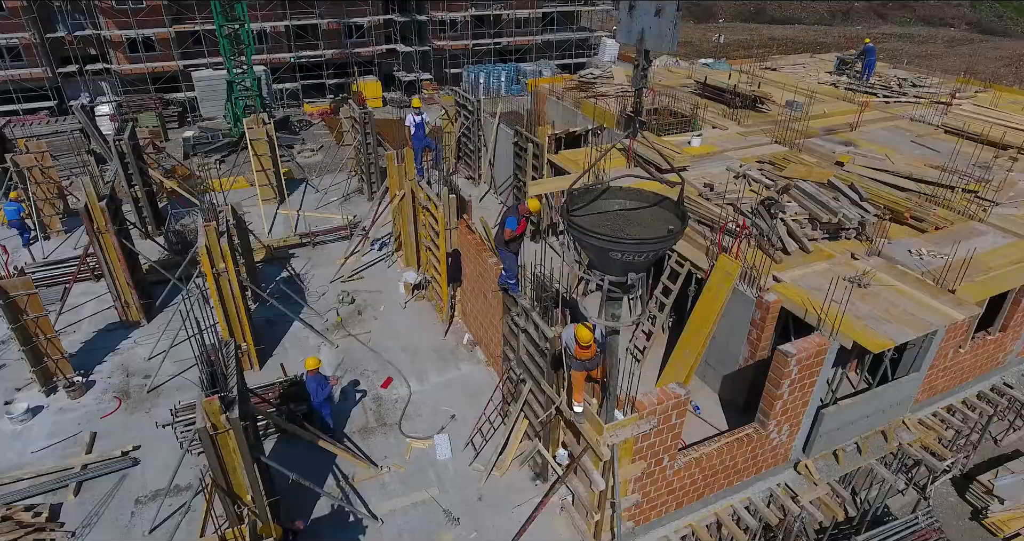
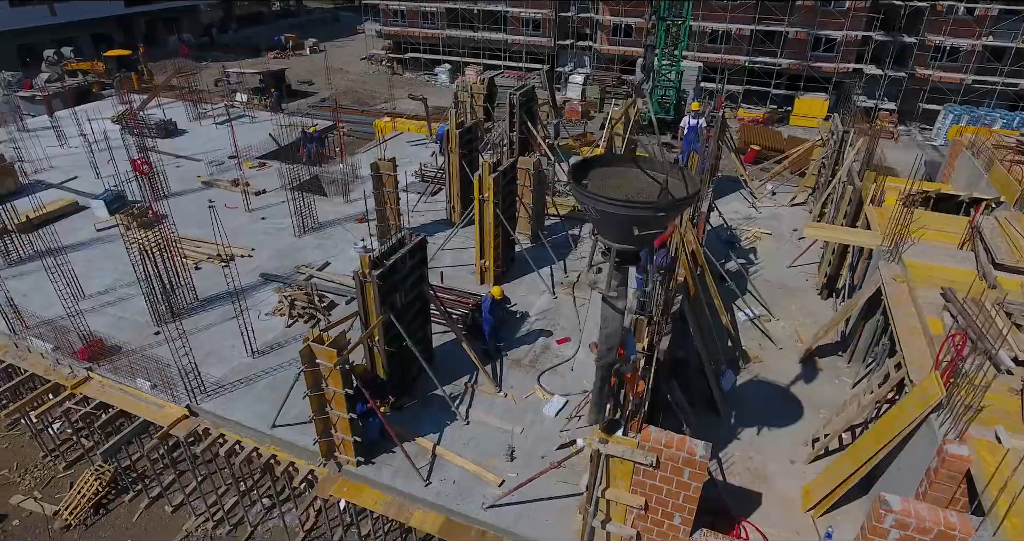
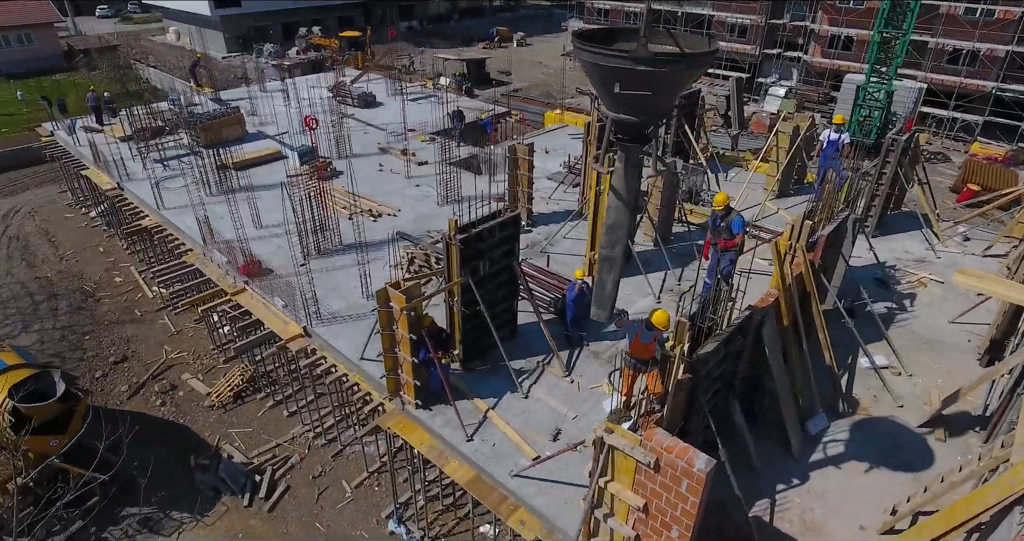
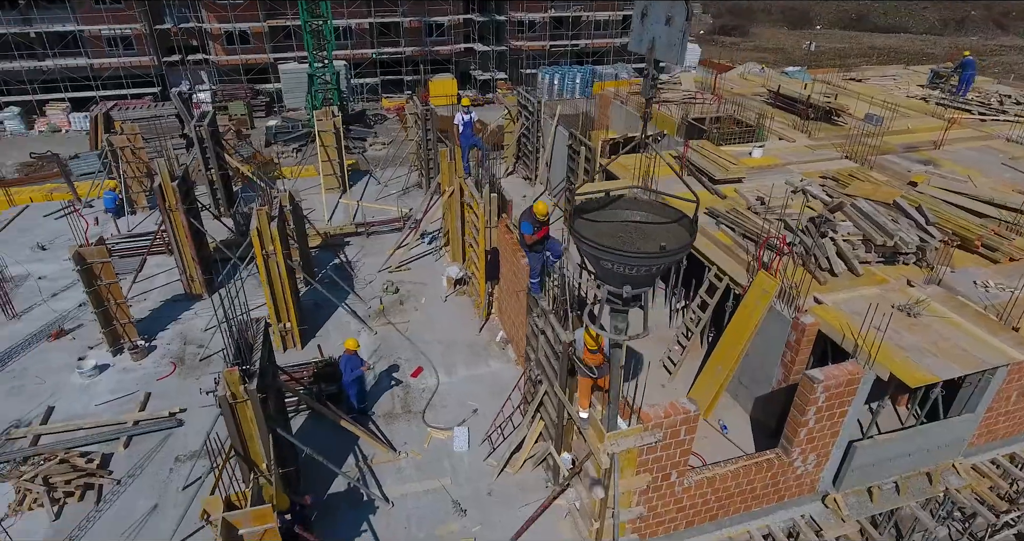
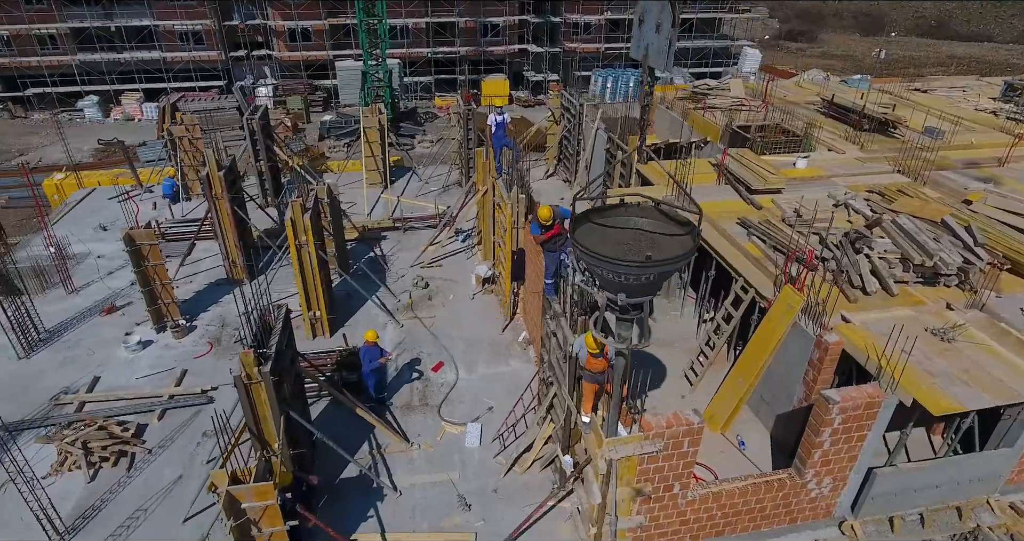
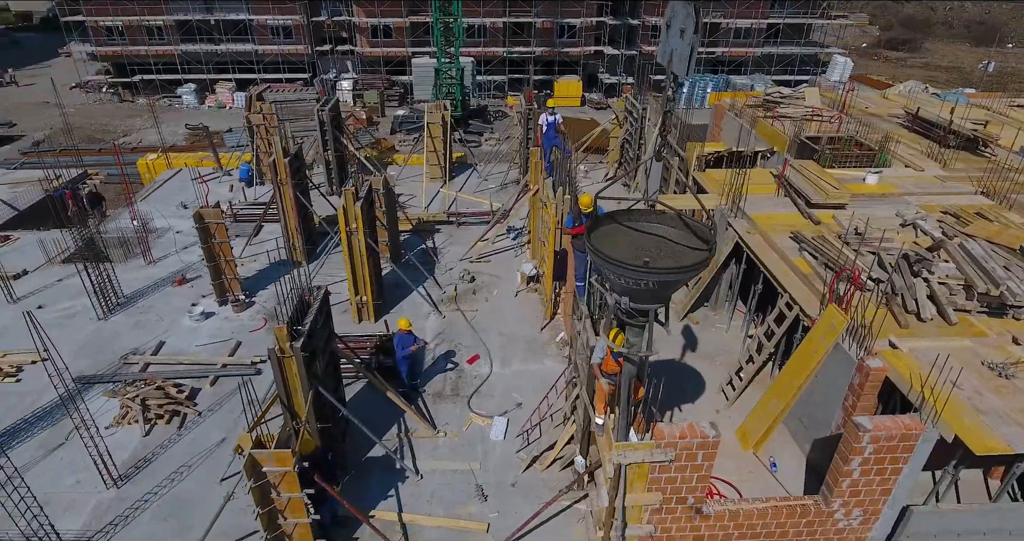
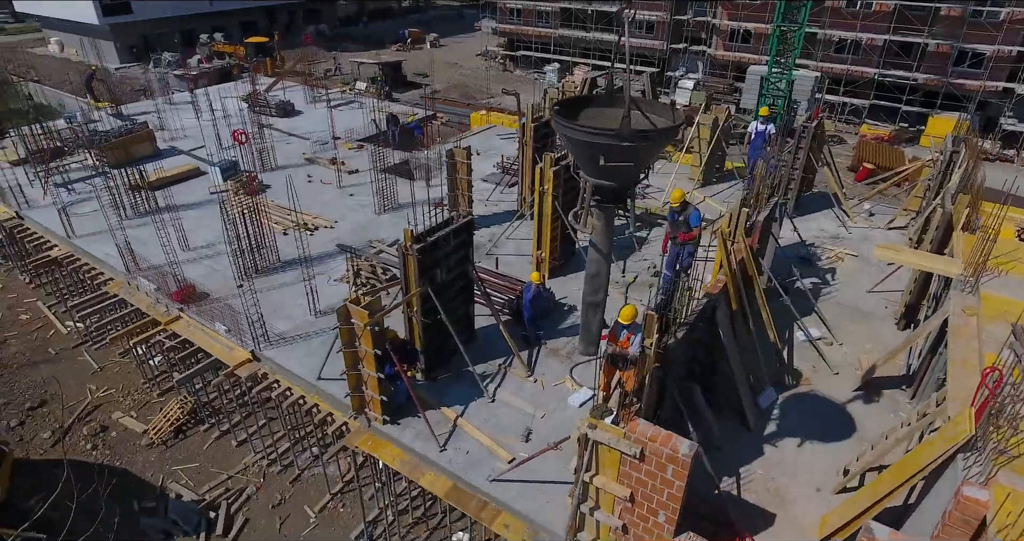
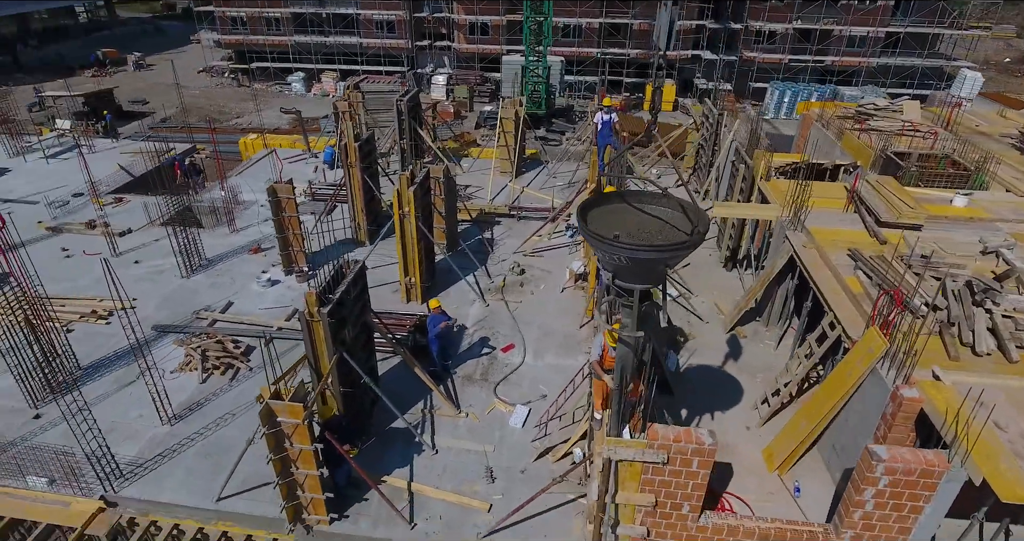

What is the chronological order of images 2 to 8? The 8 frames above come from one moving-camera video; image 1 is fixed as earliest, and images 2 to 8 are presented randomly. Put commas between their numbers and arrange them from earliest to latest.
4, 5, 6, 8, 2, 7, 3
